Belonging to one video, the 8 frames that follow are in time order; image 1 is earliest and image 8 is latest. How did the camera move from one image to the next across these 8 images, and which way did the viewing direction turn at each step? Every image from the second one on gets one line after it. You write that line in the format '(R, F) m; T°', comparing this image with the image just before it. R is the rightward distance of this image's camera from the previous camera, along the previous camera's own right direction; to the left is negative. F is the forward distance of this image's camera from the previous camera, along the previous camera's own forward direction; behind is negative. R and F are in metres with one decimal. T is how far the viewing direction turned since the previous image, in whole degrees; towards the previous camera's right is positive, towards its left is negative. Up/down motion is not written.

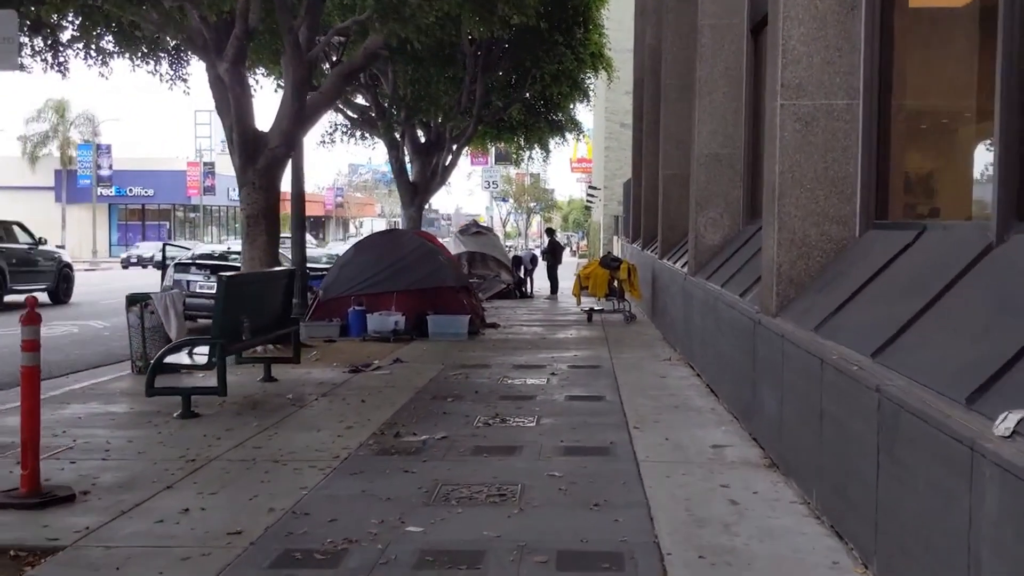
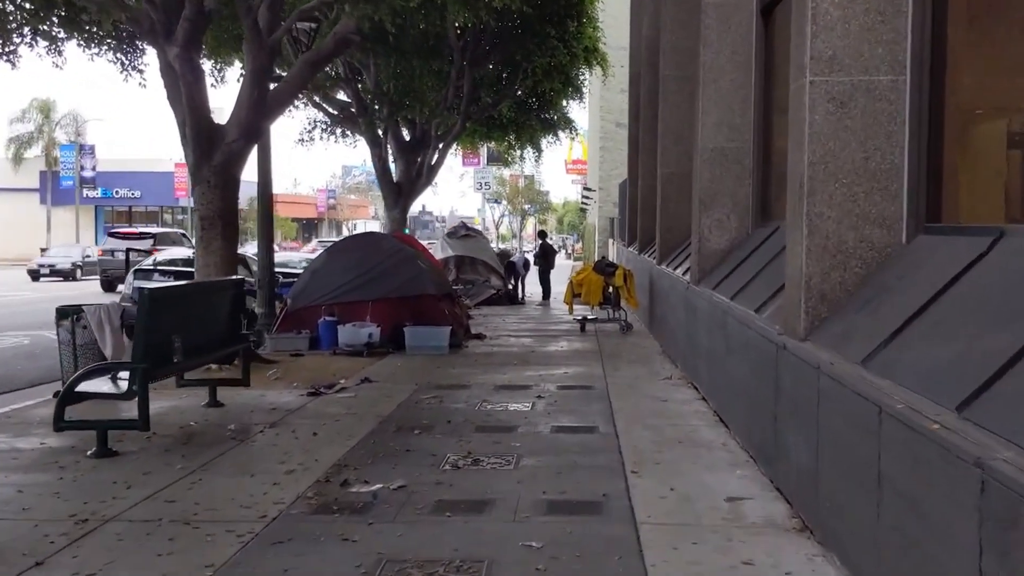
(+0.1, +1.4) m; 0°
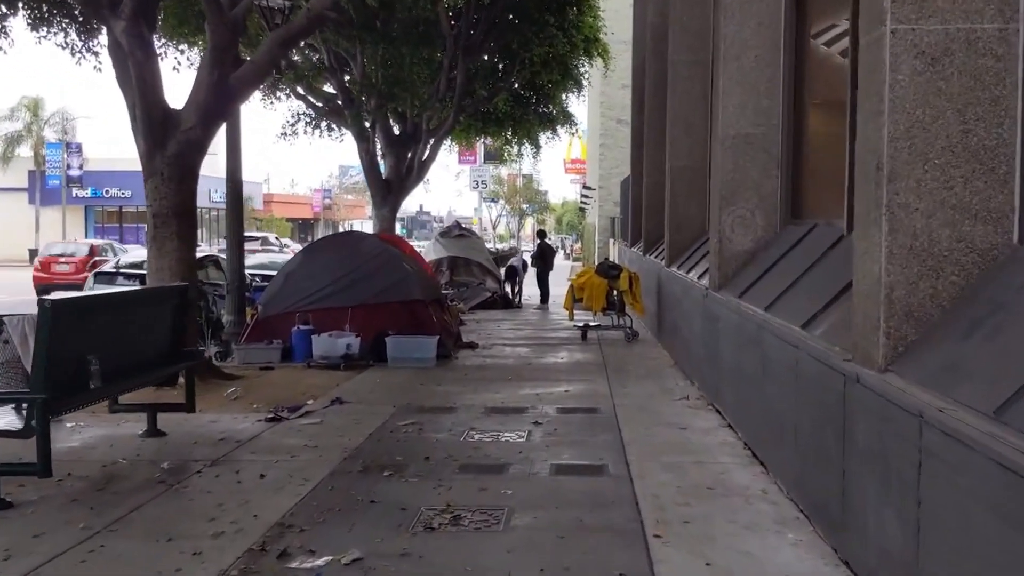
(0.0, +1.5) m; 0°
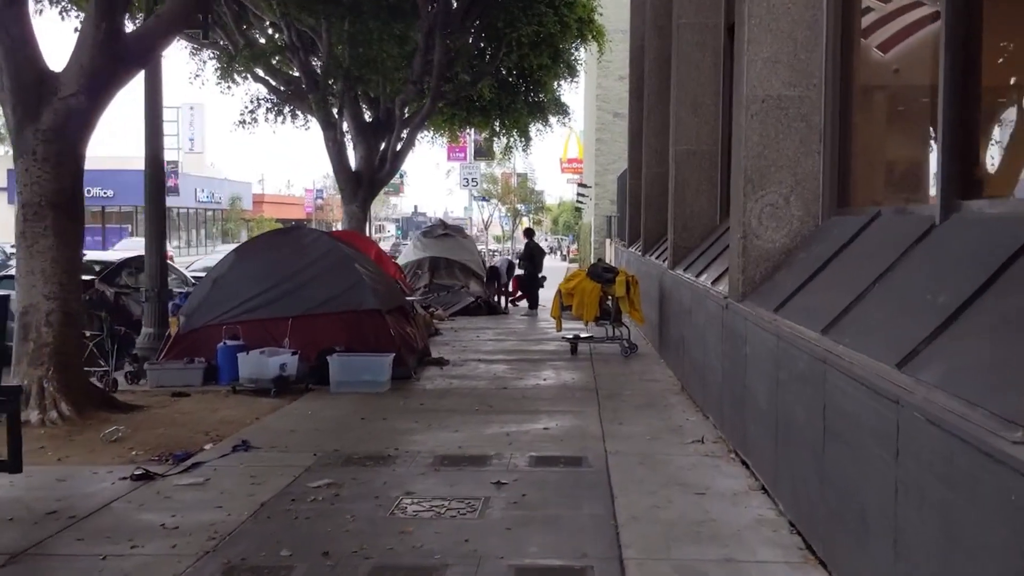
(+0.3, +2.4) m; 0°
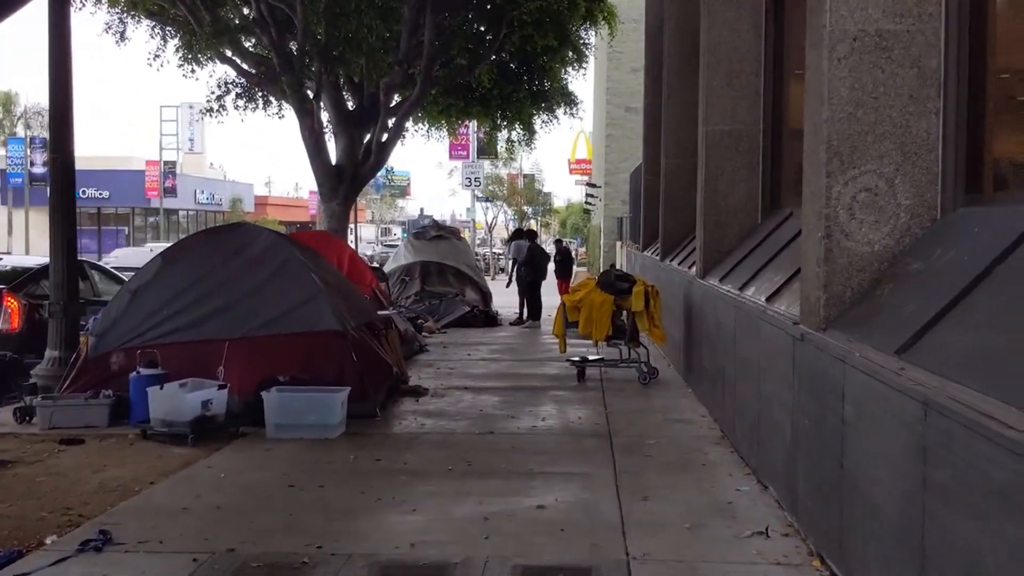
(+0.1, +2.4) m; 0°
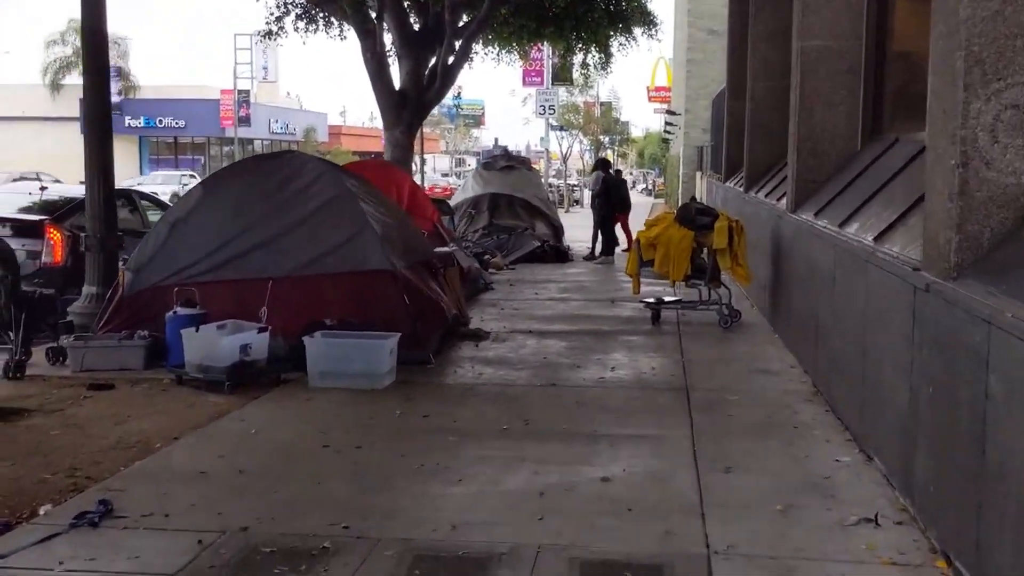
(+0.1, +0.9) m; -4°
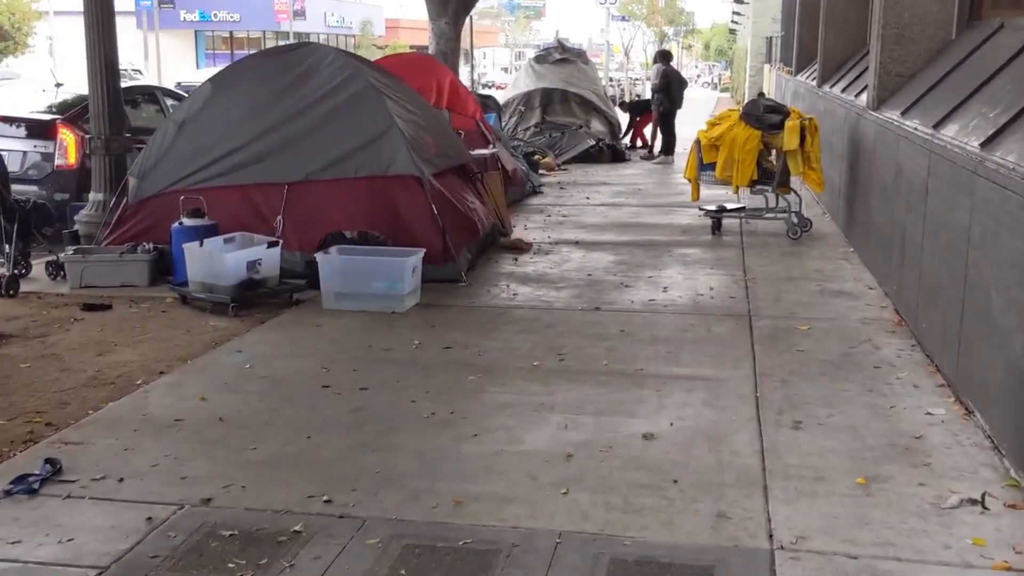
(+0.1, +0.9) m; -3°
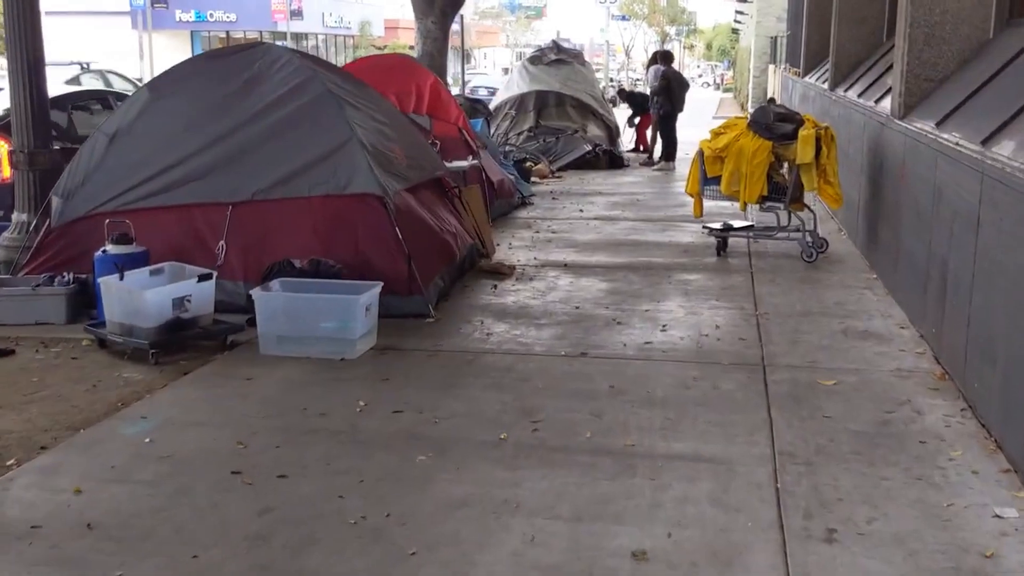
(+0.2, +1.0) m; 0°
